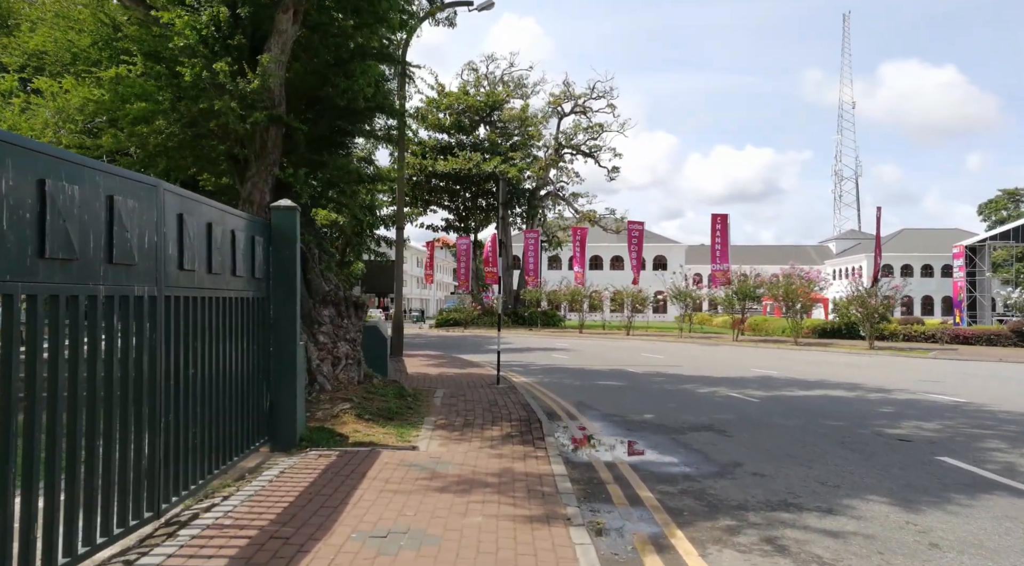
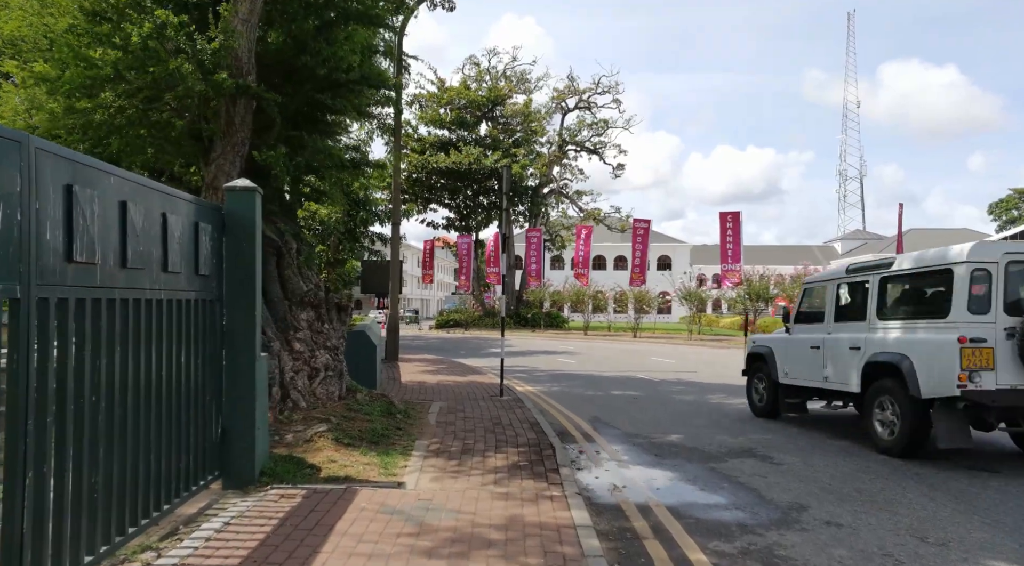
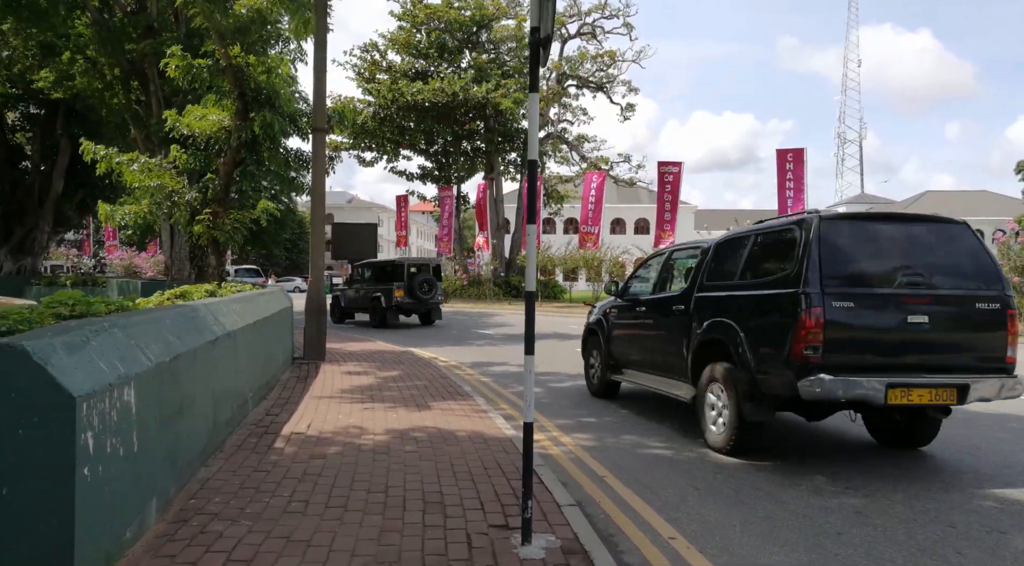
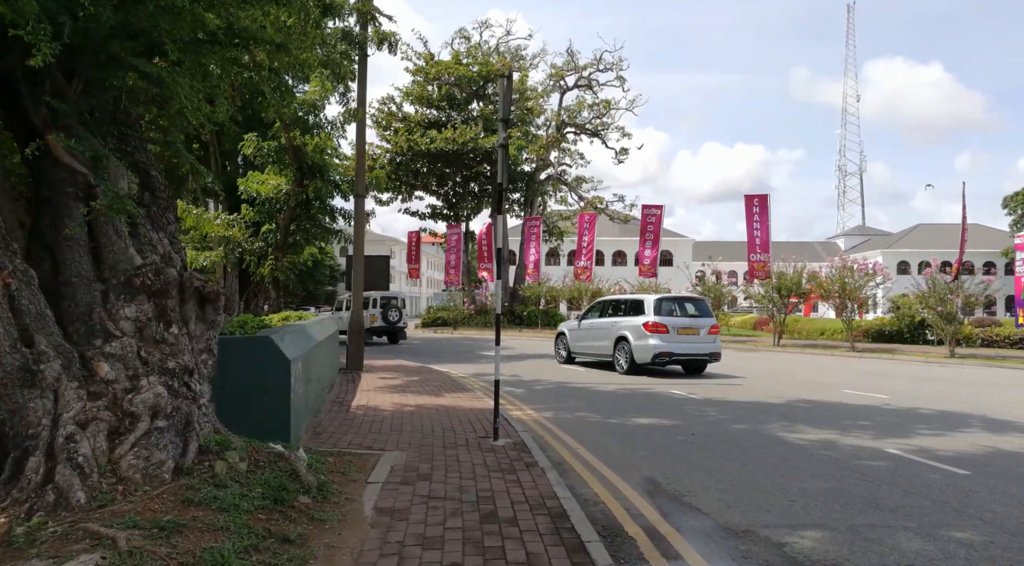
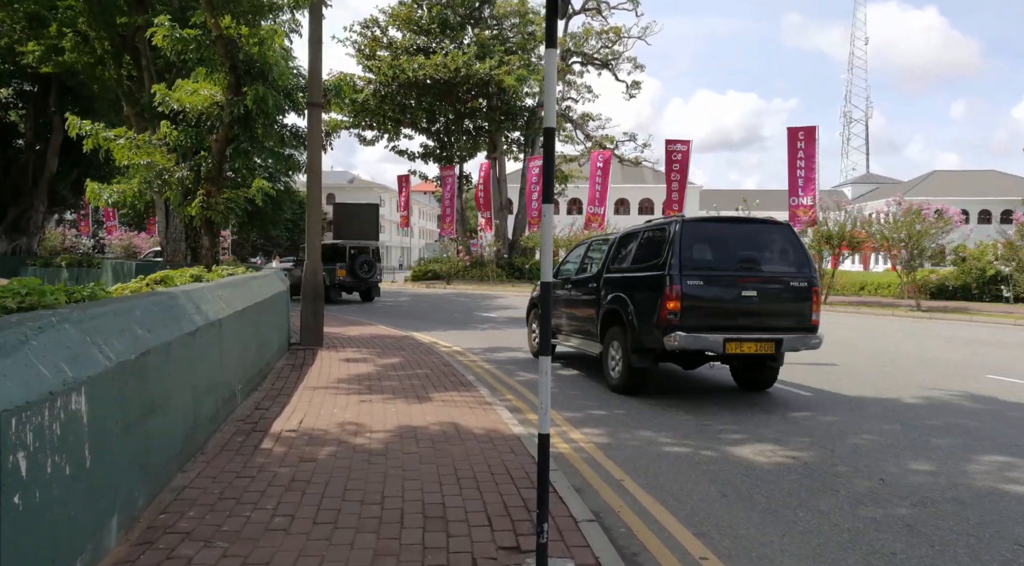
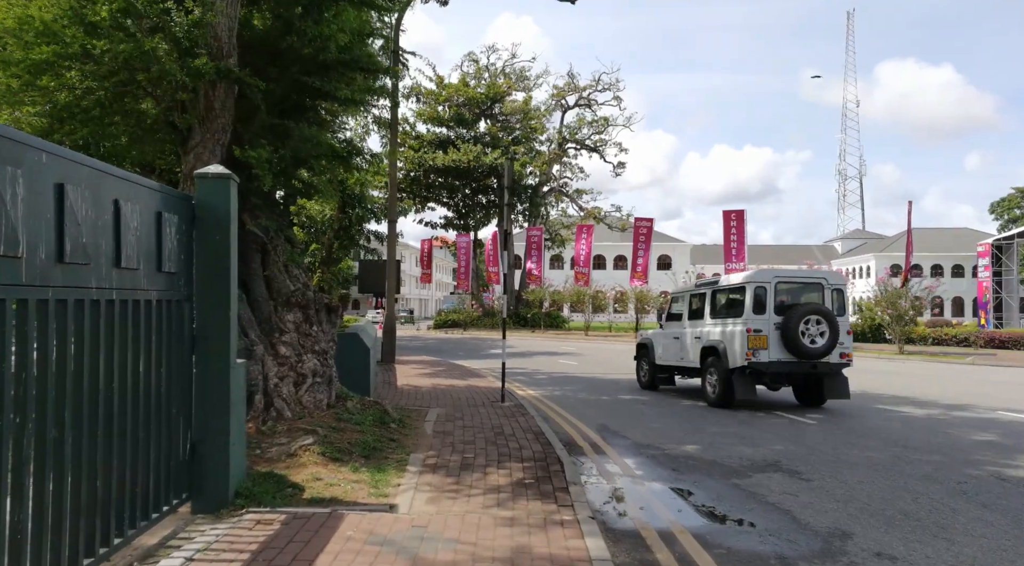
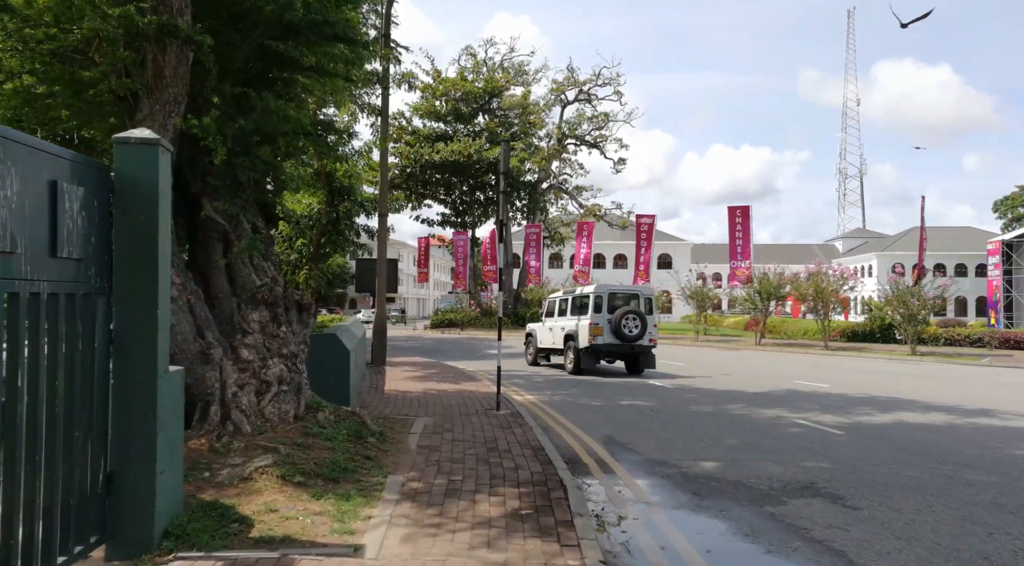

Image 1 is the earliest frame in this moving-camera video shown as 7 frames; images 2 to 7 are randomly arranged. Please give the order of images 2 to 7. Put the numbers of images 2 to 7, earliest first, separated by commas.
2, 6, 7, 4, 3, 5
